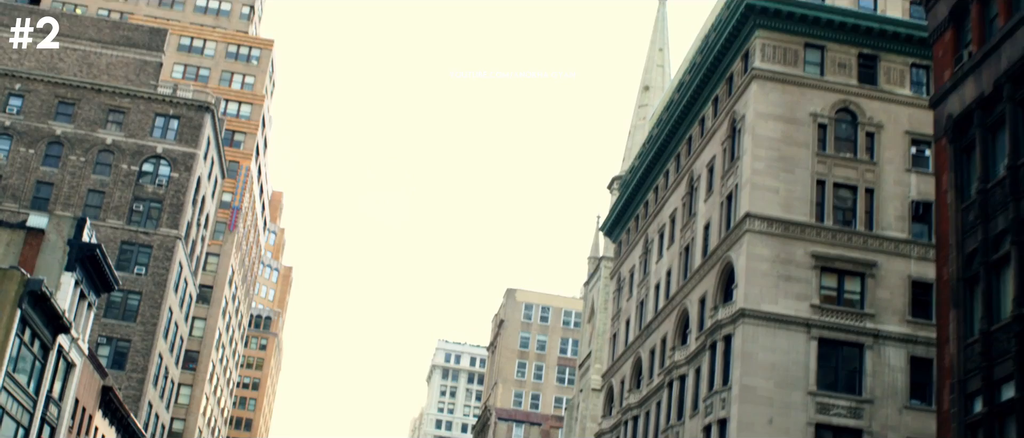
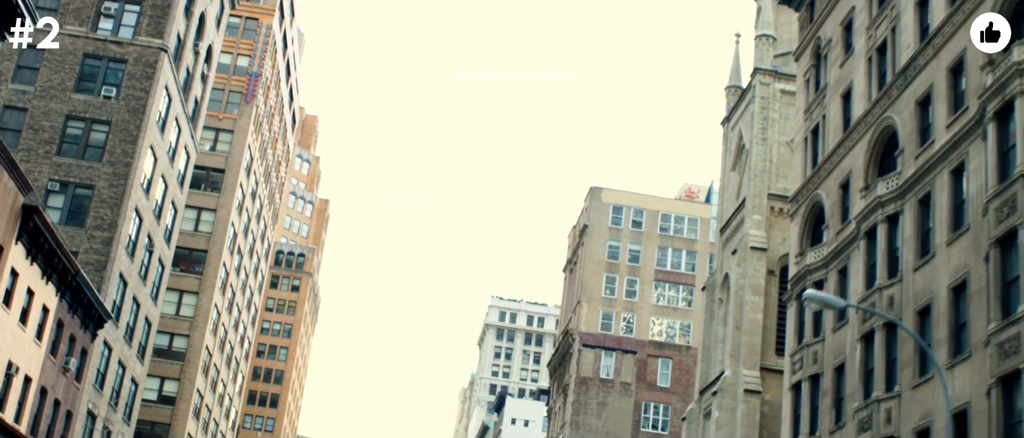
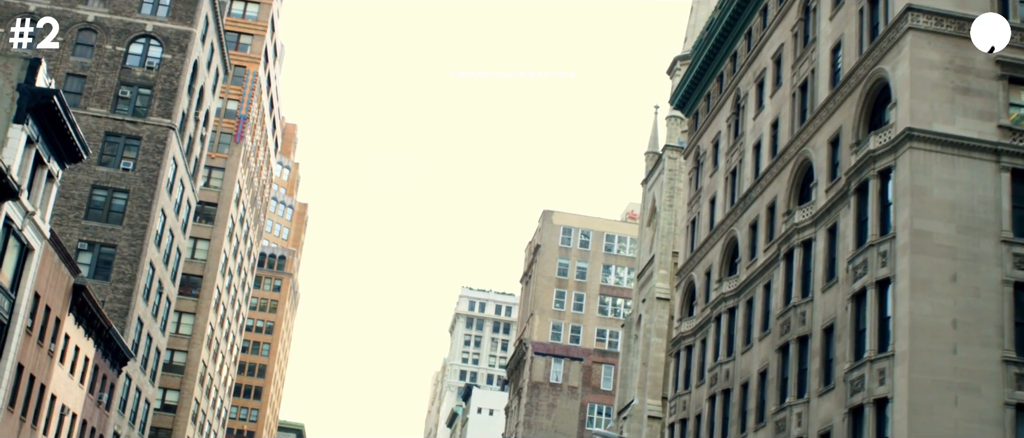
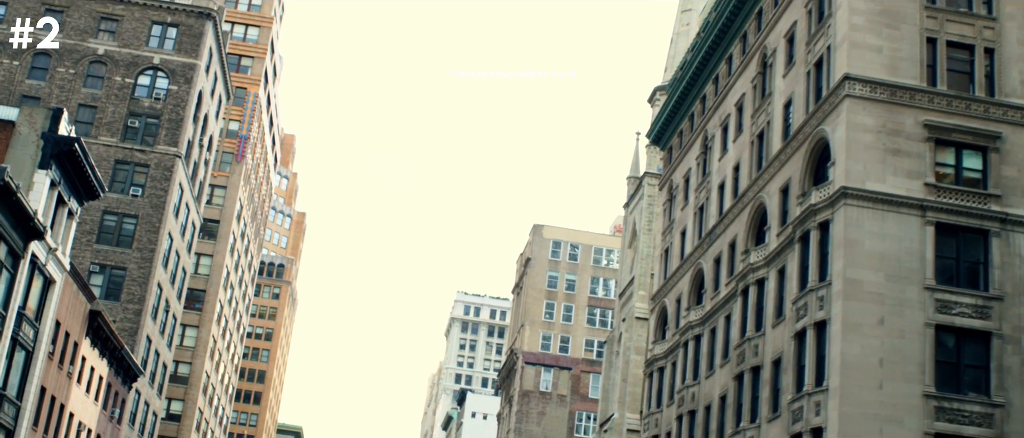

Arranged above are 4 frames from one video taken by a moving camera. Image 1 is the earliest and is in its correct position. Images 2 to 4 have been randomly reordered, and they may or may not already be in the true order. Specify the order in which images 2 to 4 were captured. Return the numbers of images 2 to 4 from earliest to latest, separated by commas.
4, 3, 2
